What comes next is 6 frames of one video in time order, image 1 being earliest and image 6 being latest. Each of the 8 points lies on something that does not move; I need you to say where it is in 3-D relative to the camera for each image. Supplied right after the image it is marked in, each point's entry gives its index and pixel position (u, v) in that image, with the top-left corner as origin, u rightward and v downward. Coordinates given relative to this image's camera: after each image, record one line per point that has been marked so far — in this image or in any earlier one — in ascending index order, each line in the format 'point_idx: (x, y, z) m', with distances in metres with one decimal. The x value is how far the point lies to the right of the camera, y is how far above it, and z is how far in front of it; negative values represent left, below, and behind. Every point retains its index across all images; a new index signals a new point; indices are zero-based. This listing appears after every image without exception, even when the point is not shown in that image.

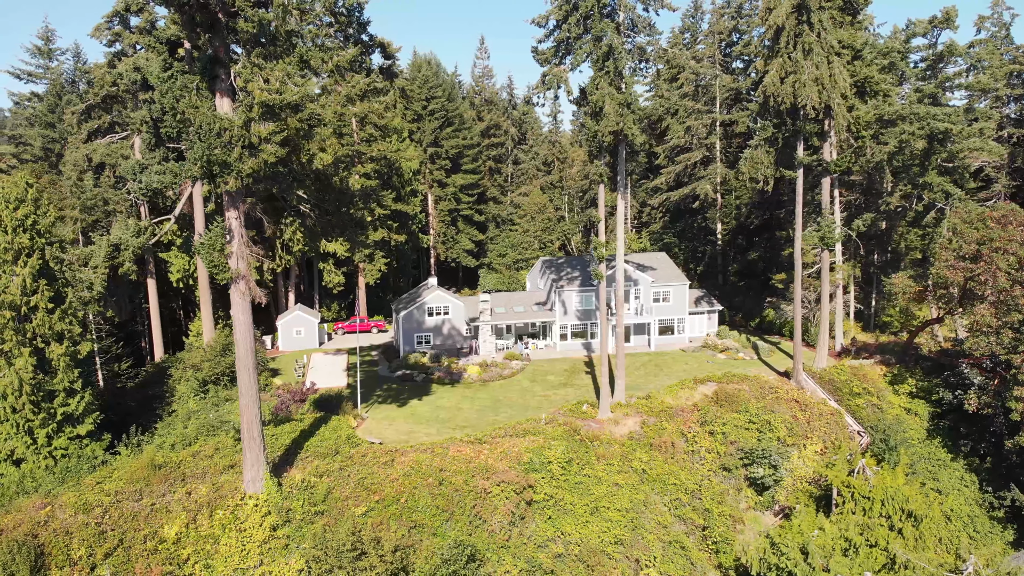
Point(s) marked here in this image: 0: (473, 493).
0: (-1.0, -5.1, +13.9) m
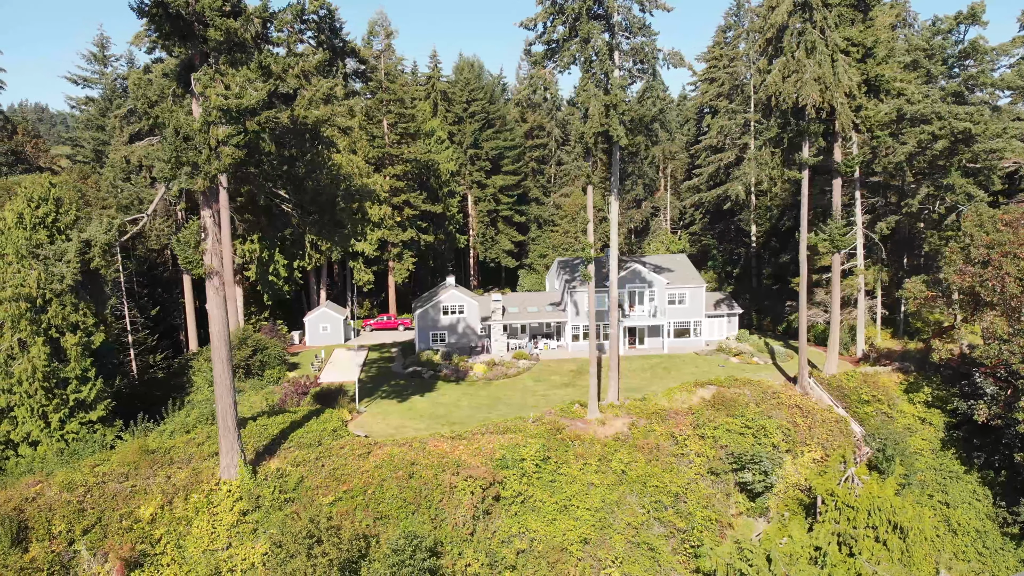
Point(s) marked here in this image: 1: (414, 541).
0: (-1.8, -5.1, +14.1) m
1: (-2.4, -5.6, +12.1) m
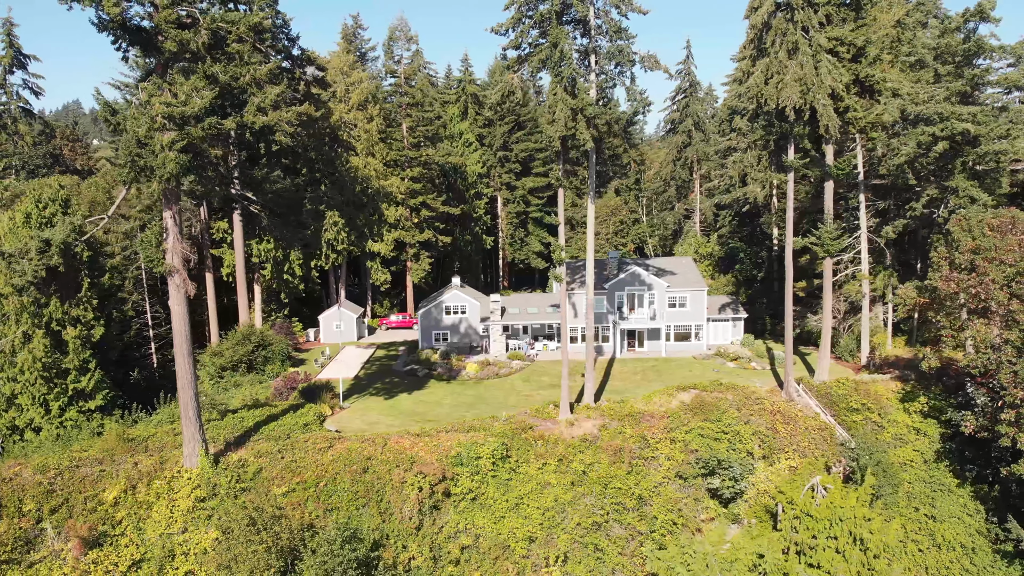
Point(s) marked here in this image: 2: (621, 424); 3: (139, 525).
0: (-3.1, -5.1, +14.5) m
1: (-3.9, -5.6, +12.6) m
2: (+3.9, -4.9, +19.8) m
3: (-8.9, -5.6, +13.2) m
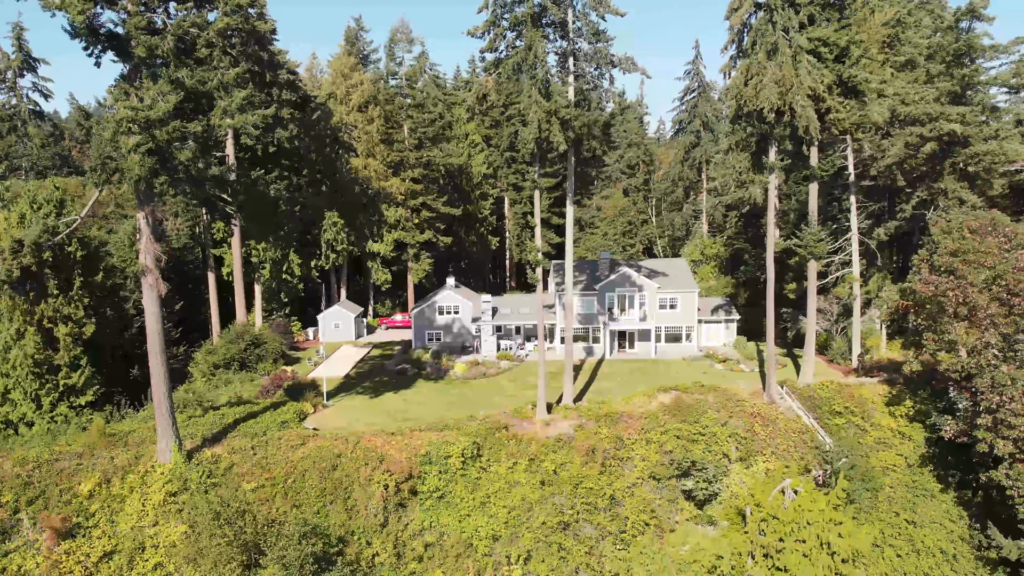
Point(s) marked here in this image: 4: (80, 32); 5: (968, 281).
0: (-4.0, -5.1, +14.8) m
1: (-4.8, -5.6, +12.8) m
2: (+3.1, -4.9, +19.8) m
3: (-9.8, -5.6, +13.5) m
4: (-9.6, +5.7, +12.2) m
5: (+14.3, +0.2, +17.3) m
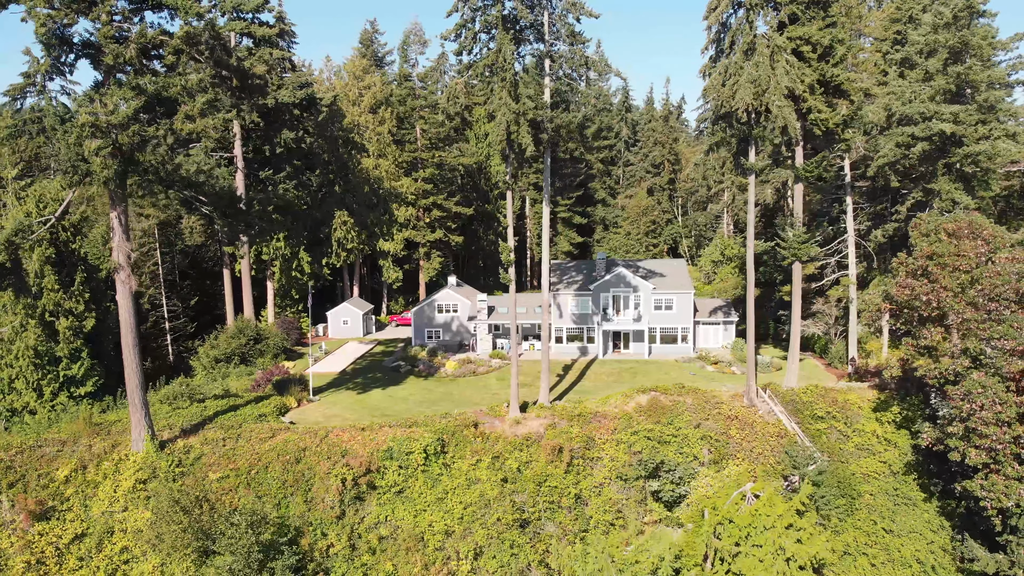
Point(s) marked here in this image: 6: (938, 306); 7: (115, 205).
0: (-5.2, -5.0, +15.2) m
1: (-6.1, -5.5, +13.3) m
2: (+2.1, -4.9, +20.0) m
3: (-11.0, -5.5, +14.3) m
4: (-10.8, +5.8, +12.9) m
5: (+13.3, +0.1, +16.9) m
6: (+13.2, -0.5, +17.1) m
7: (-10.2, +2.1, +14.2) m
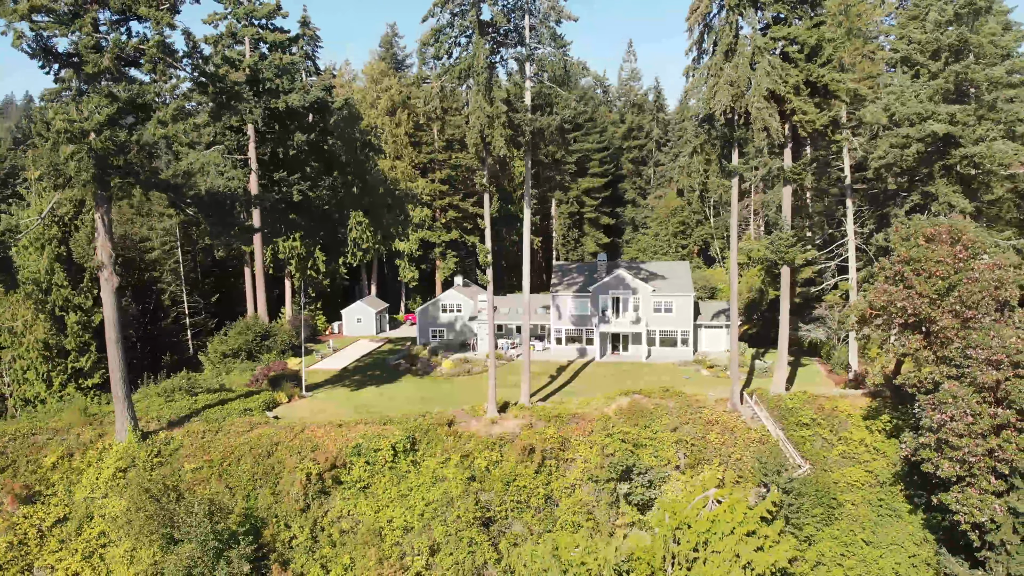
0: (-6.3, -5.0, +15.7) m
1: (-7.2, -5.5, +13.9) m
2: (+1.3, -5.0, +20.1) m
3: (-12.1, -5.5, +15.1) m
4: (-11.8, +5.8, +13.8) m
5: (+12.3, -0.1, +16.5) m
6: (+12.3, -0.7, +16.6) m
7: (-11.2, +2.2, +14.9) m
